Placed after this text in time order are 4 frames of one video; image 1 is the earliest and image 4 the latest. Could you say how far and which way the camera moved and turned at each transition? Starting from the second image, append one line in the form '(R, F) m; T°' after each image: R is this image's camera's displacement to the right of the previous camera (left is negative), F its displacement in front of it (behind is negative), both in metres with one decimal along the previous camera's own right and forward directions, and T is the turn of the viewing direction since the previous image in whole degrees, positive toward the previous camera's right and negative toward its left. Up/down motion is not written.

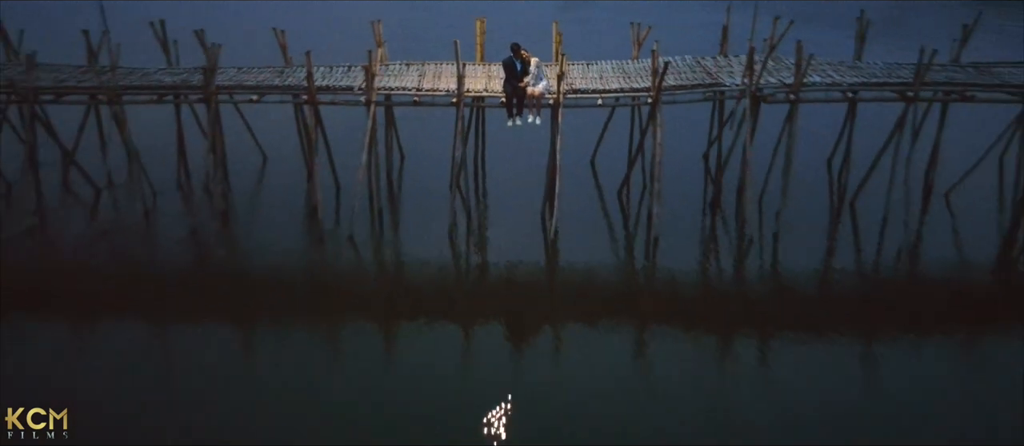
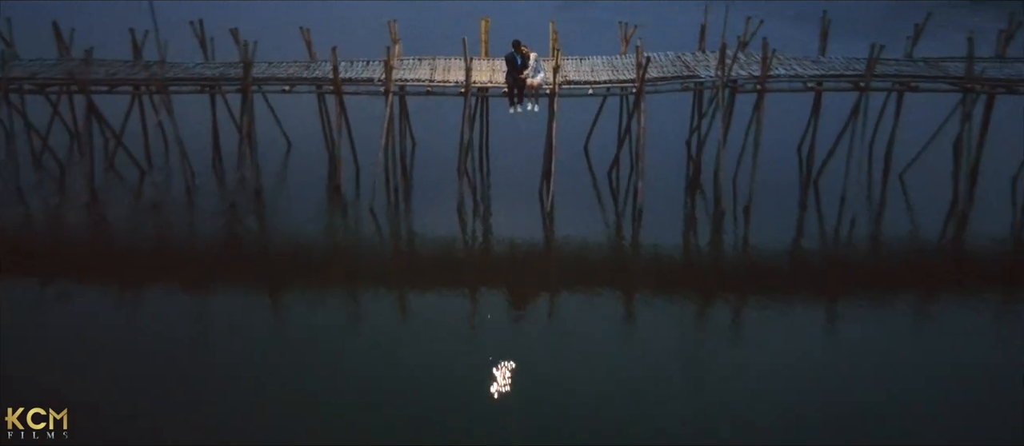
(0.0, -1.1) m; 0°
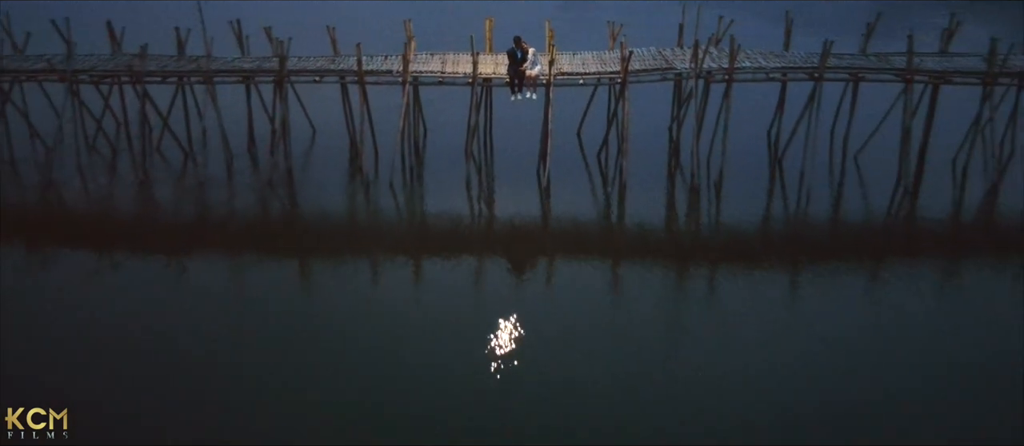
(0.0, -1.4) m; 0°
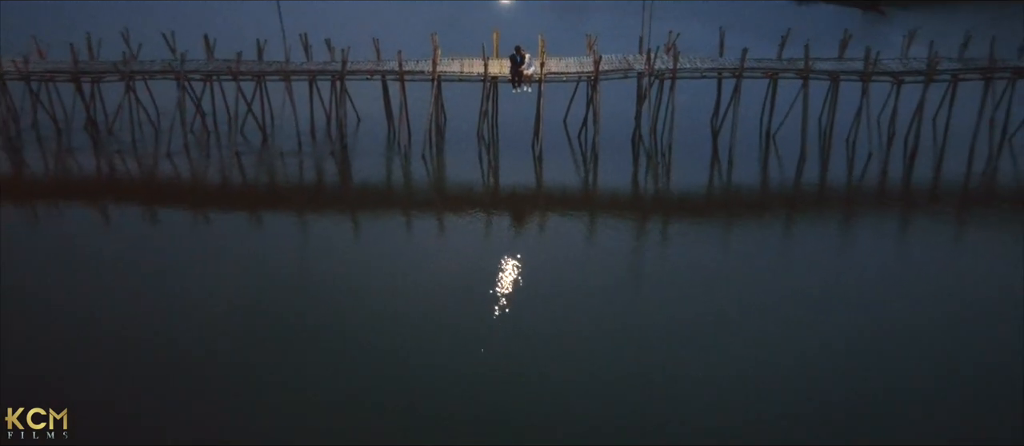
(0.0, -3.7) m; 0°
